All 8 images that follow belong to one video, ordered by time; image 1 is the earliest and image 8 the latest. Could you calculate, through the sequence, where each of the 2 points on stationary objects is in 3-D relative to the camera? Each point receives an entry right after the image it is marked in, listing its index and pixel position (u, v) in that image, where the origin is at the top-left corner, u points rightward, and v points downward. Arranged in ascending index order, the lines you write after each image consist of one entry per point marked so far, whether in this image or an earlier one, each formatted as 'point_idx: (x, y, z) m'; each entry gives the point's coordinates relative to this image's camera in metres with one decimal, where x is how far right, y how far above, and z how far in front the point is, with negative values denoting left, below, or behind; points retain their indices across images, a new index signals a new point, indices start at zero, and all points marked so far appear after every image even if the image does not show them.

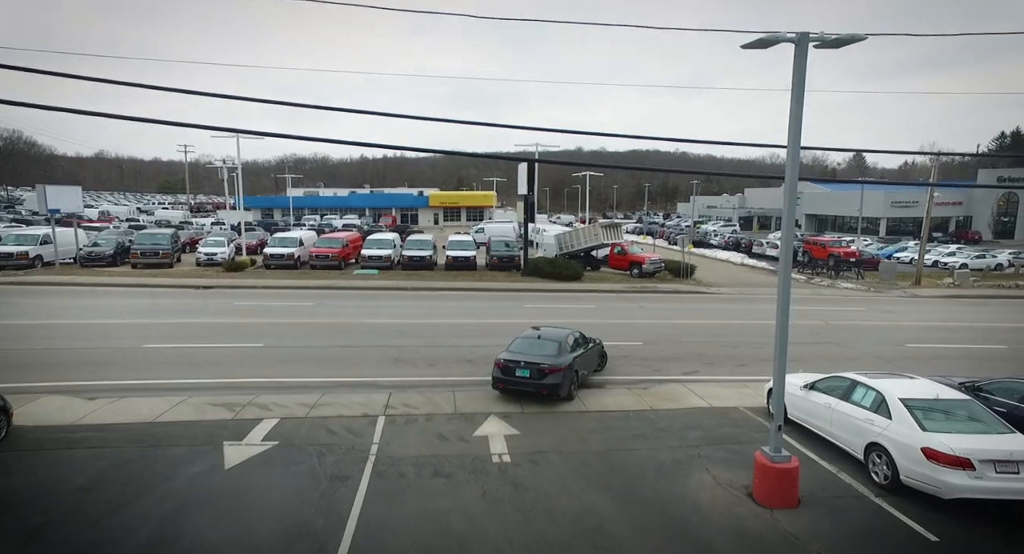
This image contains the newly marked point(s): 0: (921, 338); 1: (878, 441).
0: (+12.6, -1.8, +17.4) m
1: (+4.7, -2.1, +7.7) m
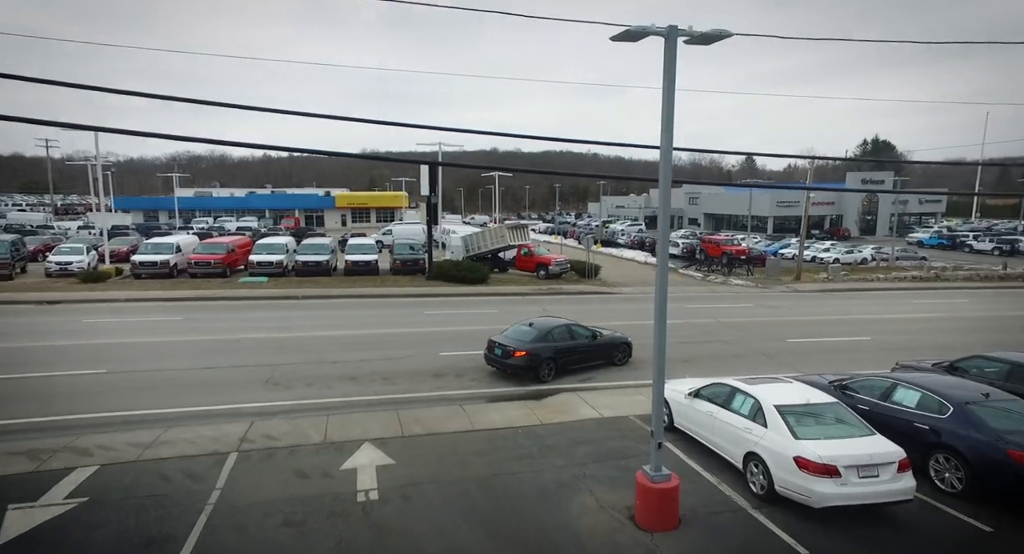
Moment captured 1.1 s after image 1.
0: (+9.4, -1.8, +18.5) m
1: (+3.1, -2.2, +7.7) m
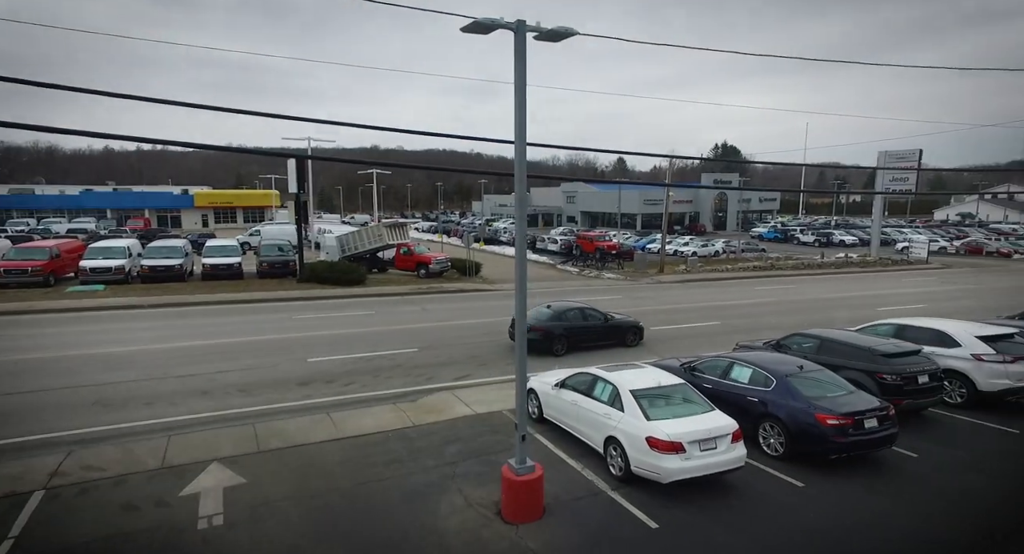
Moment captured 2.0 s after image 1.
0: (+5.4, -1.5, +19.9) m
1: (+1.4, -2.2, +8.1) m
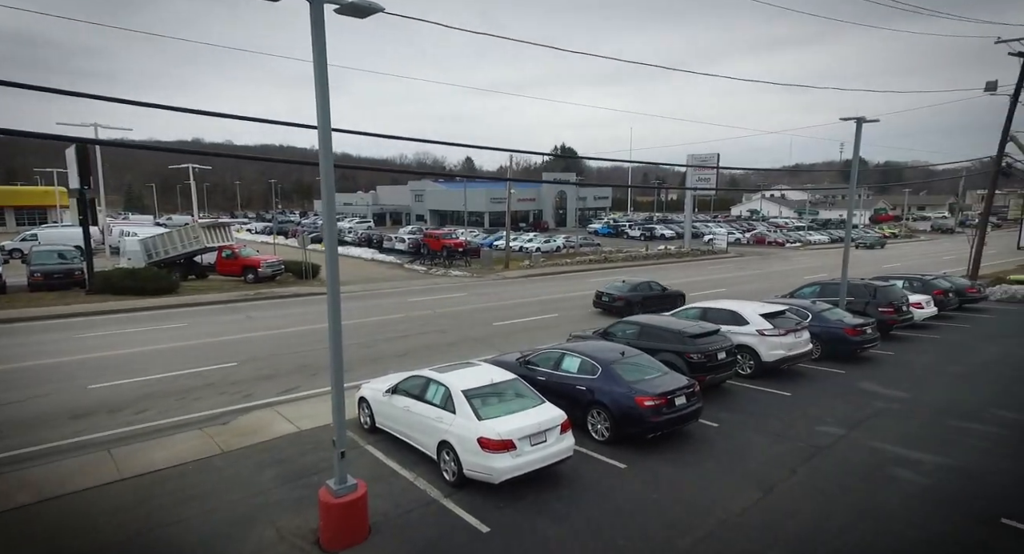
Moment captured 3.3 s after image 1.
0: (-0.1, -1.3, +20.3) m
1: (-0.9, -2.1, +7.8) m
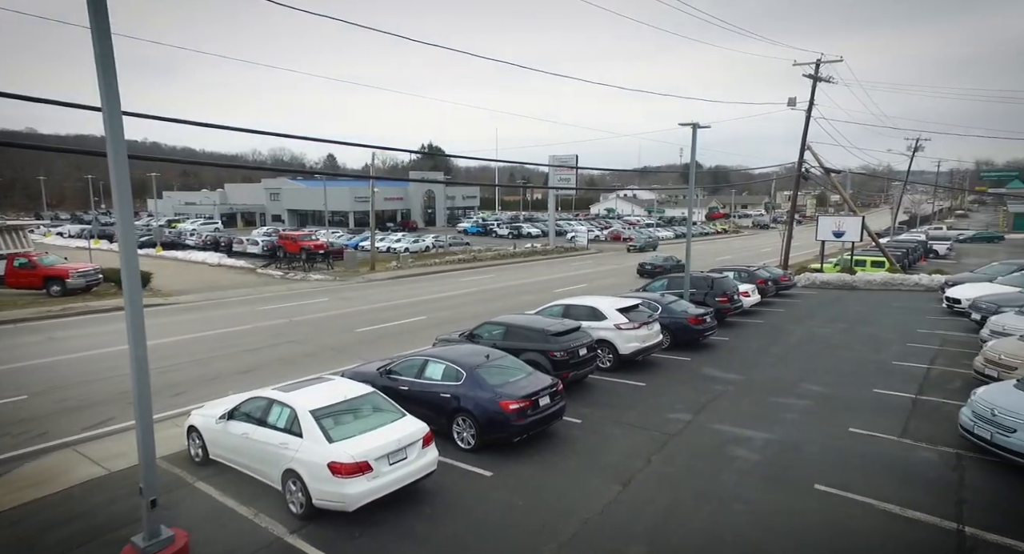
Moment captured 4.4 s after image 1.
0: (-4.6, -1.5, +19.3) m
1: (-2.6, -2.2, +7.0) m
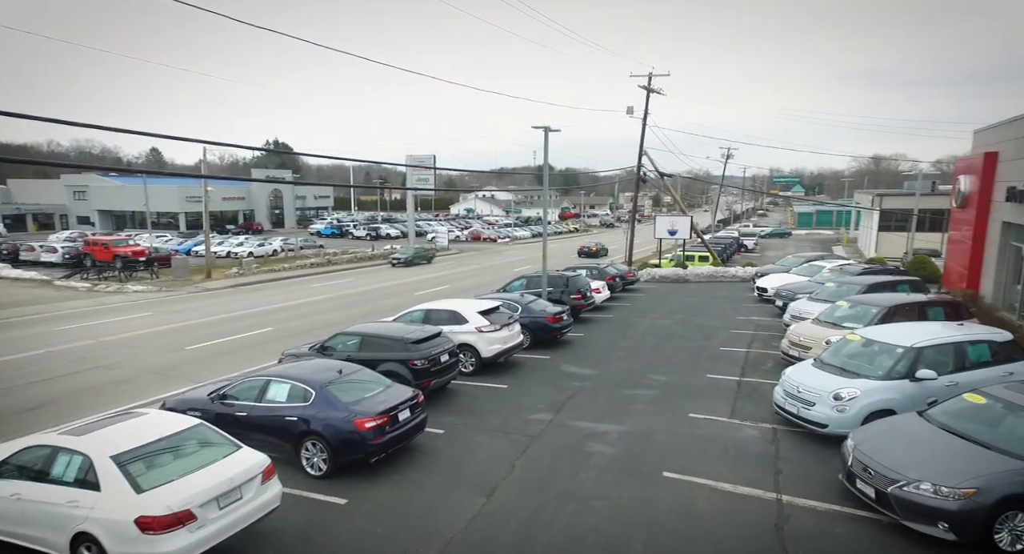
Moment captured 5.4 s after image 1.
0: (-8.9, -1.7, +17.3) m
1: (-4.1, -2.4, +5.7) m
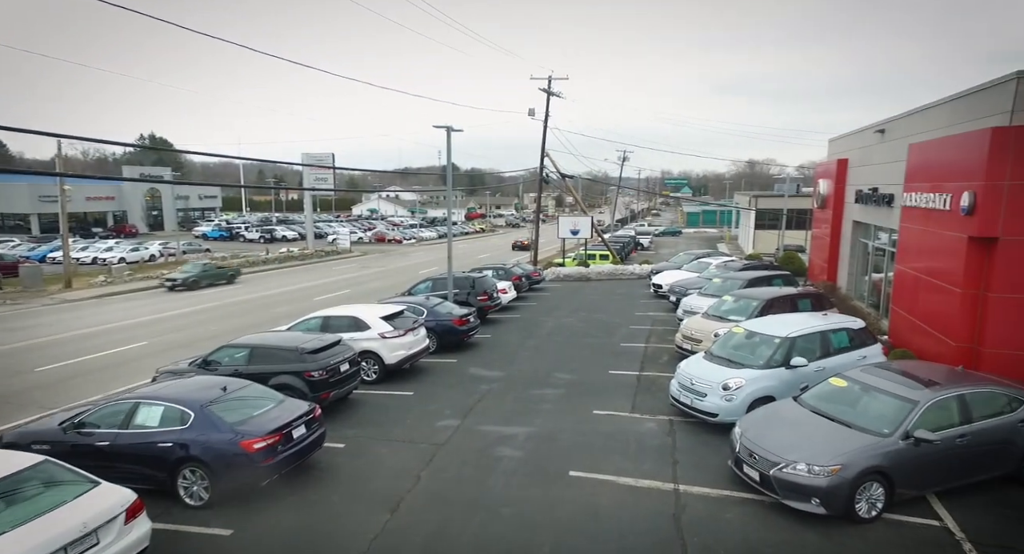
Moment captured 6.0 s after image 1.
0: (-11.5, -2.0, +15.3) m
1: (-4.9, -2.6, +4.7) m
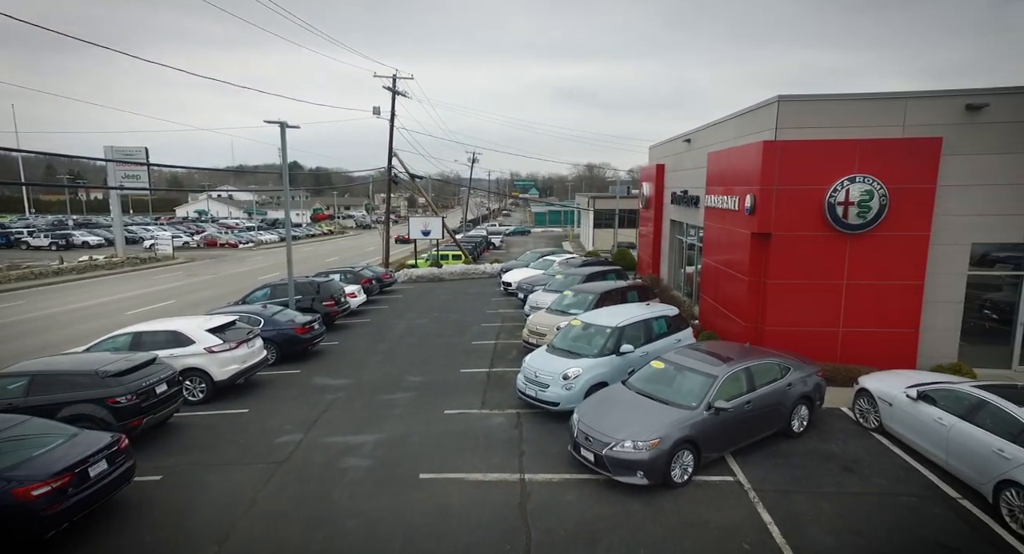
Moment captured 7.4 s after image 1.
0: (-15.1, -2.5, +12.0) m
1: (-6.1, -2.8, +3.3) m
